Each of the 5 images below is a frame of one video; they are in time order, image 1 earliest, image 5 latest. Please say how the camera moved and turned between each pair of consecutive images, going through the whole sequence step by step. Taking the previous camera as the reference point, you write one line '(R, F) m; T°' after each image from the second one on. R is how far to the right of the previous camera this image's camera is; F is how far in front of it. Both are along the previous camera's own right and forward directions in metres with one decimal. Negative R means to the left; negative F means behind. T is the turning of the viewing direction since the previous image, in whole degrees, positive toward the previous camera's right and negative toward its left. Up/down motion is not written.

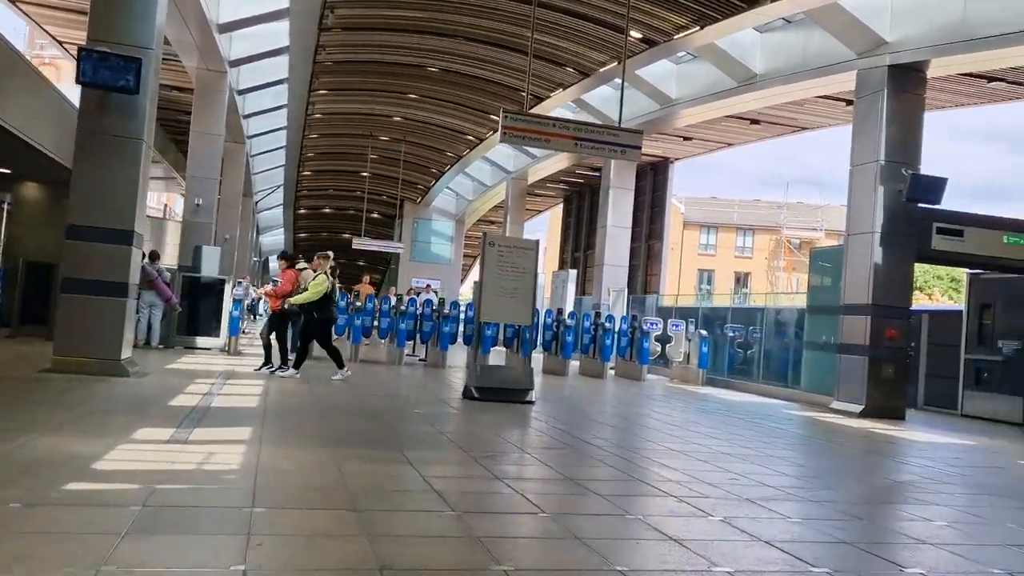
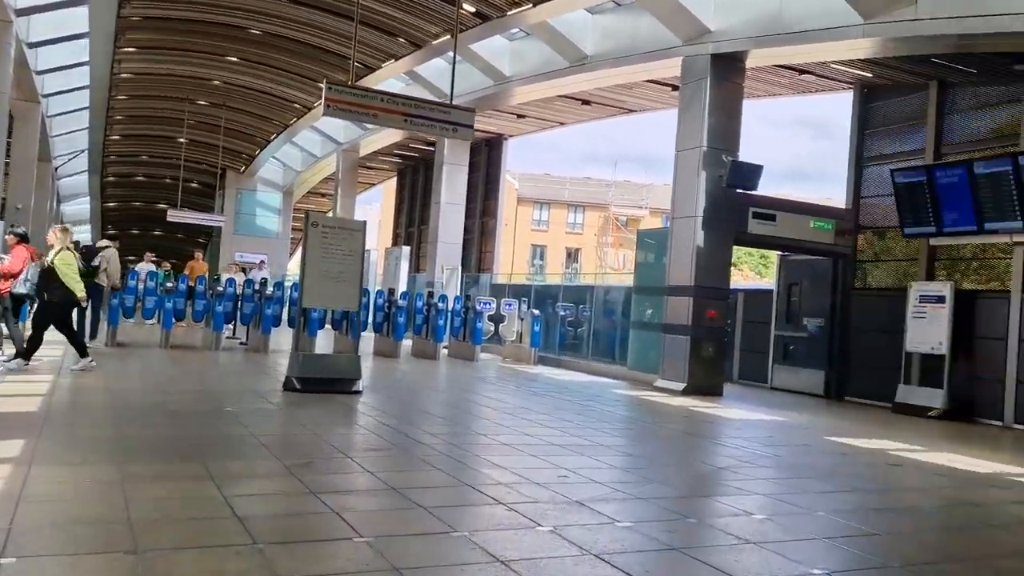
(+0.1, +0.4) m; +11°
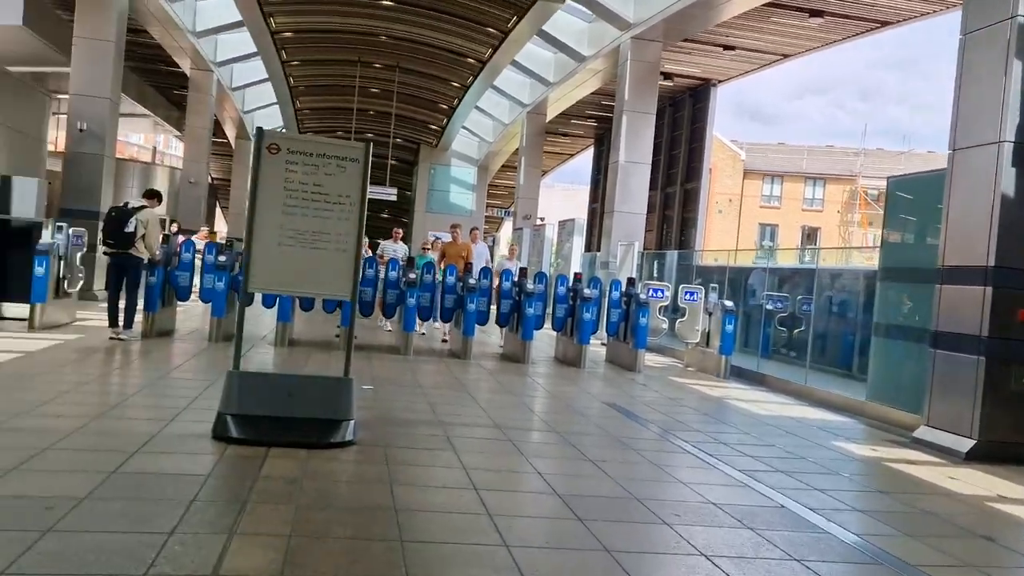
(+0.7, +4.5) m; -16°
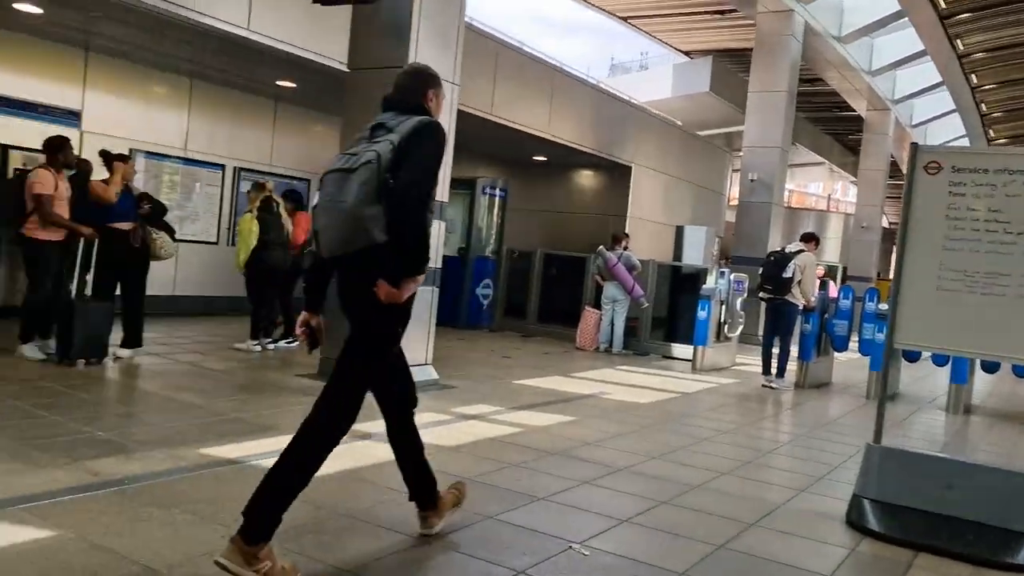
(-0.1, +0.8) m; -45°
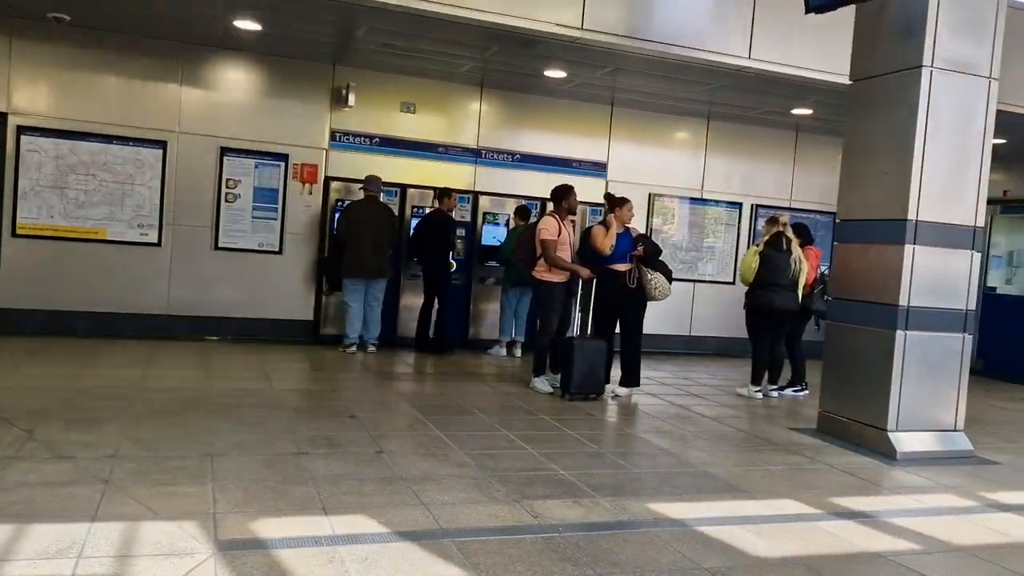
(+0.3, +0.7) m; -37°
